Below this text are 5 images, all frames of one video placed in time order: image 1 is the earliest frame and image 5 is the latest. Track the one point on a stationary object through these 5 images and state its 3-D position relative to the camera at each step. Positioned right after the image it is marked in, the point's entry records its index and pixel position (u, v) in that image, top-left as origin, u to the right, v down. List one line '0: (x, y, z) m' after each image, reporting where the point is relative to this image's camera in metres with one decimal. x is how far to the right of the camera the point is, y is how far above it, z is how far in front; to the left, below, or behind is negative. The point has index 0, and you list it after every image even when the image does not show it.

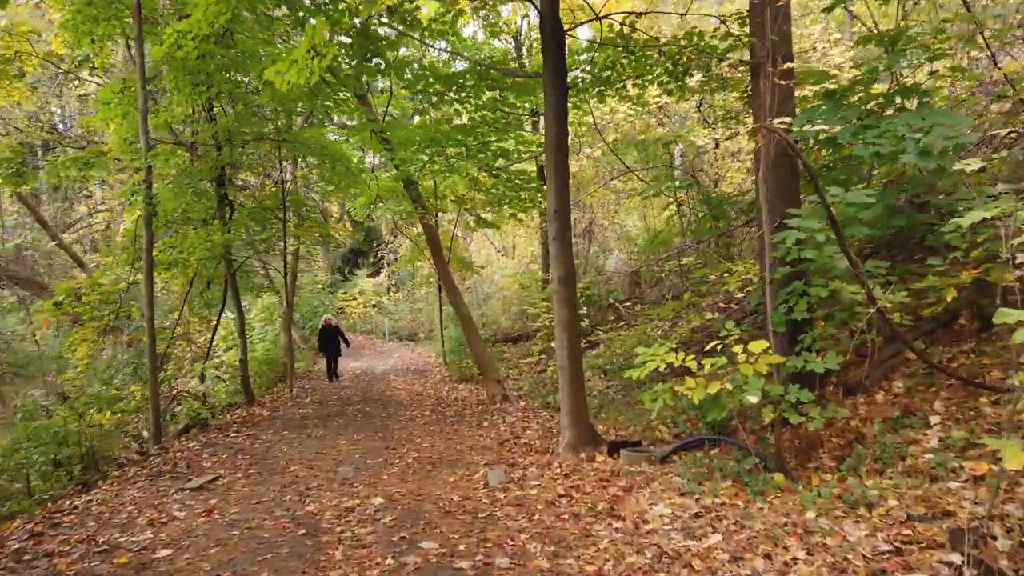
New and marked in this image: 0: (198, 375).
0: (-5.5, -1.5, +13.2) m
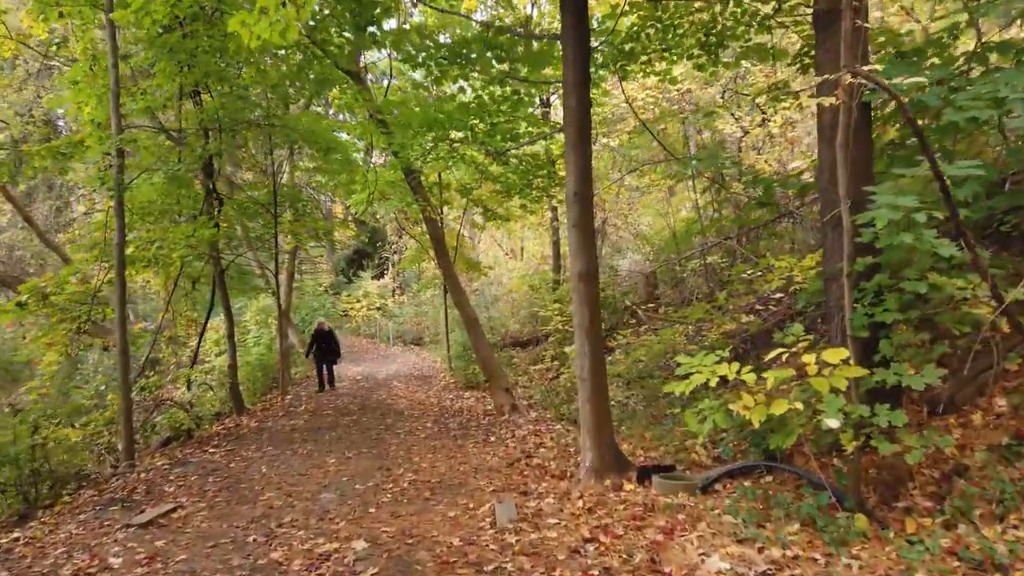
0: (-5.3, -1.5, +12.2) m
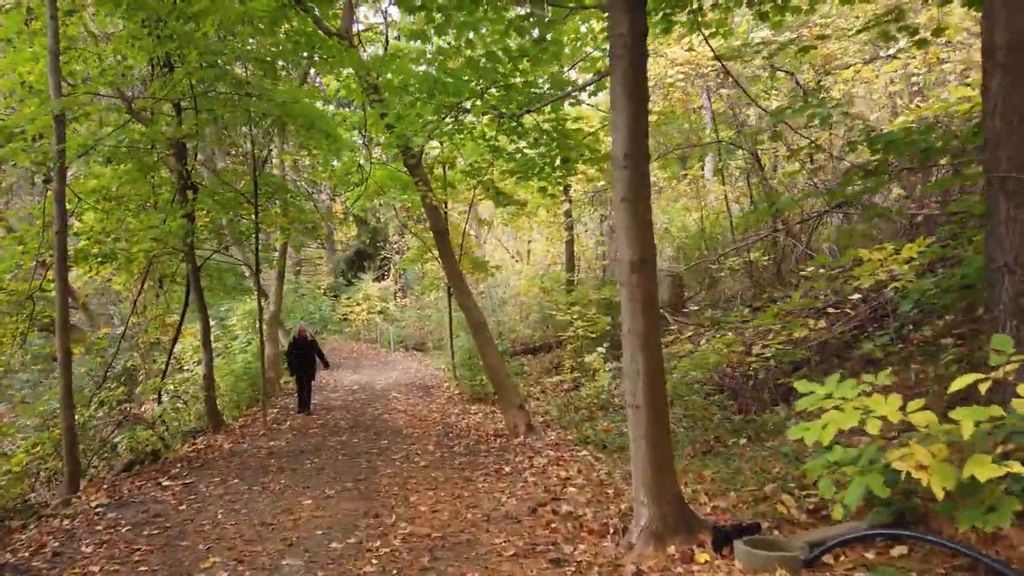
0: (-5.1, -1.5, +10.7) m
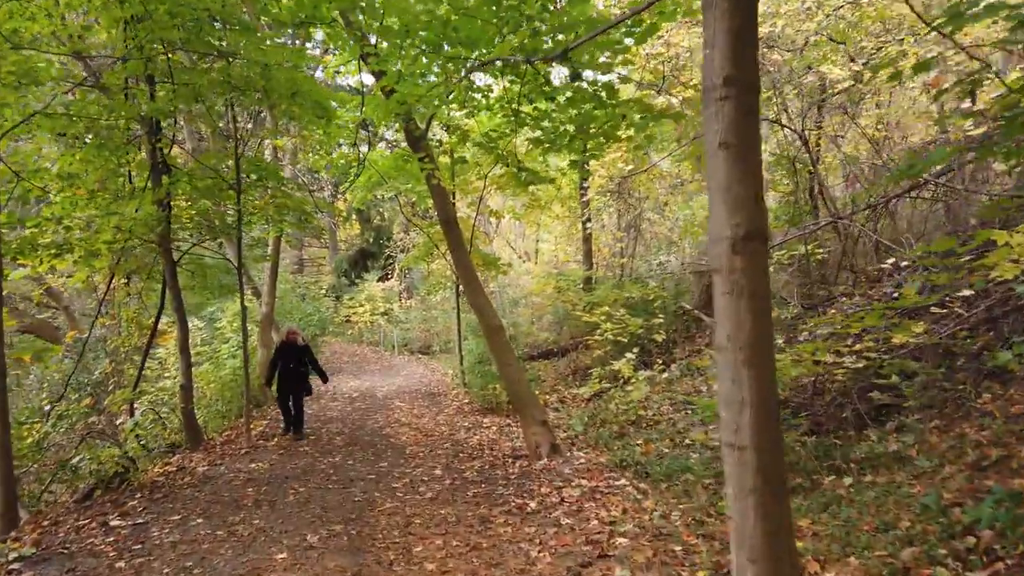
0: (-4.9, -1.5, +9.5) m
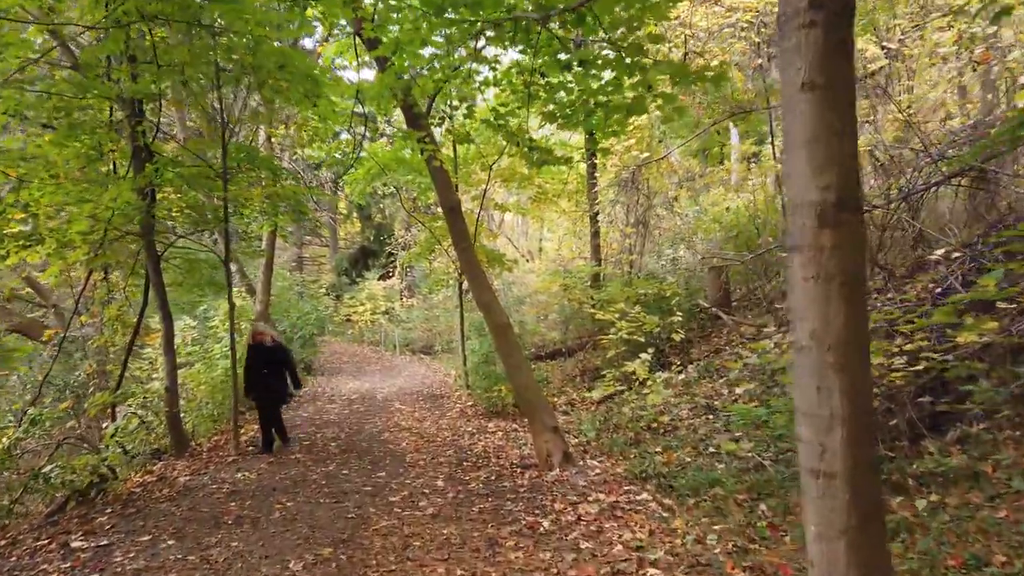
0: (-4.8, -1.4, +8.8) m
